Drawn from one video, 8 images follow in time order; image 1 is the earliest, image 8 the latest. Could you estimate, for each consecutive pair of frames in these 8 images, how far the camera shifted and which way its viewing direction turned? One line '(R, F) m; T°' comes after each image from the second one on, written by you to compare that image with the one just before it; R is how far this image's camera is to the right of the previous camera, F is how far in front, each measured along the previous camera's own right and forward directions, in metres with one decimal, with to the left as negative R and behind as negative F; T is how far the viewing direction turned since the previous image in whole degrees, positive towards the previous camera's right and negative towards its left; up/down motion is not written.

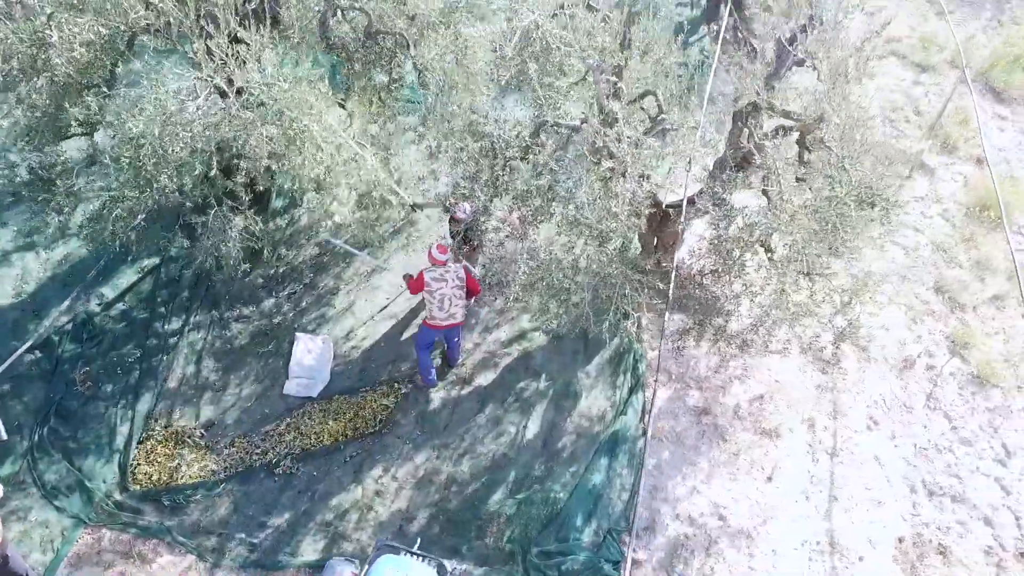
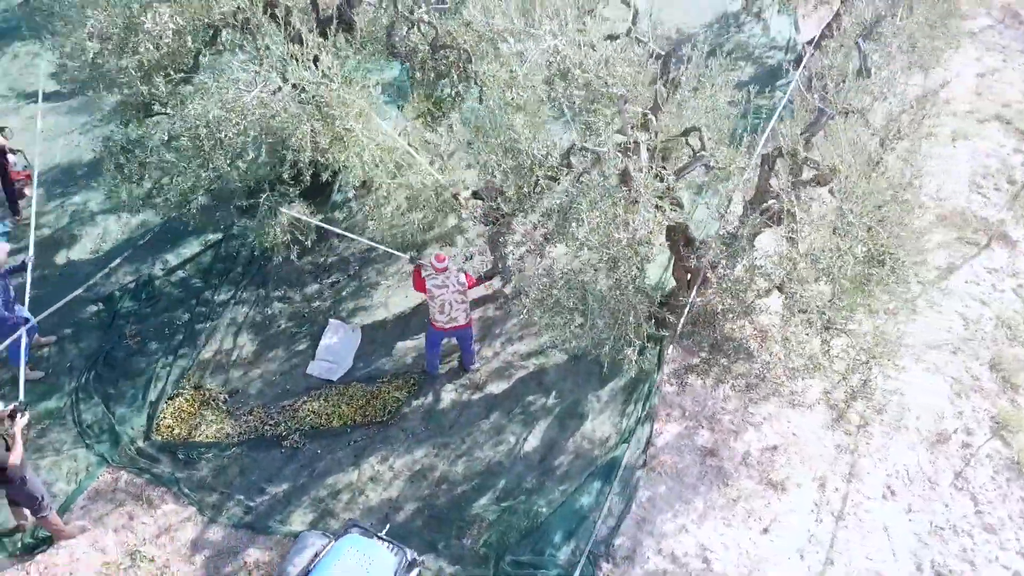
(+0.9, -0.2) m; -8°
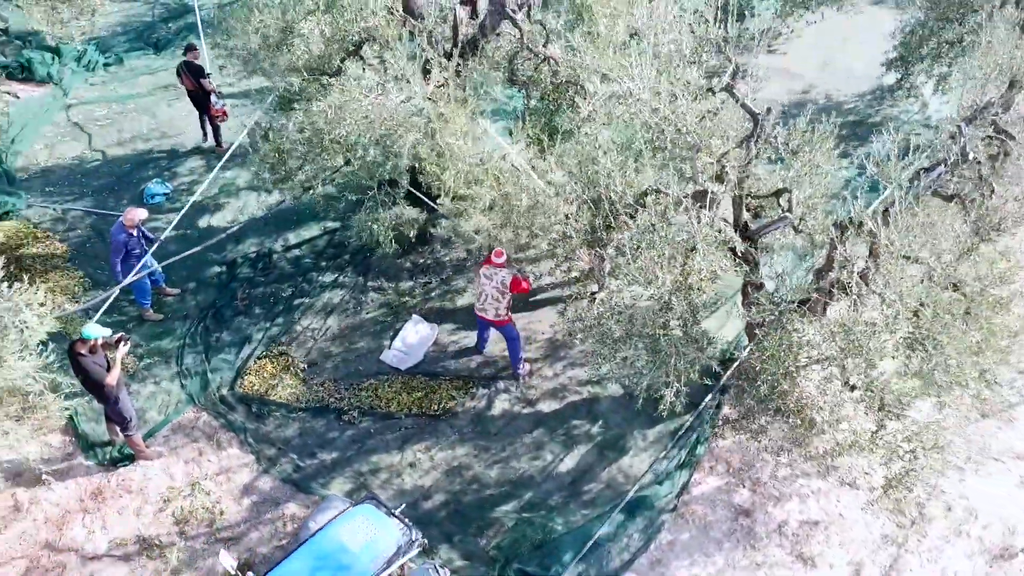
(+1.0, -0.3) m; -11°
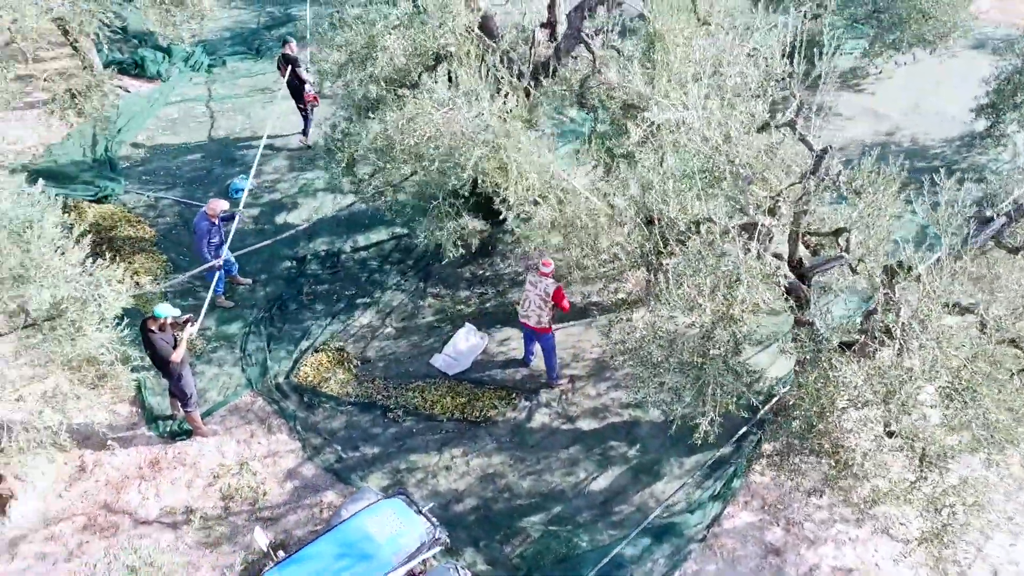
(+0.4, -0.2) m; -6°
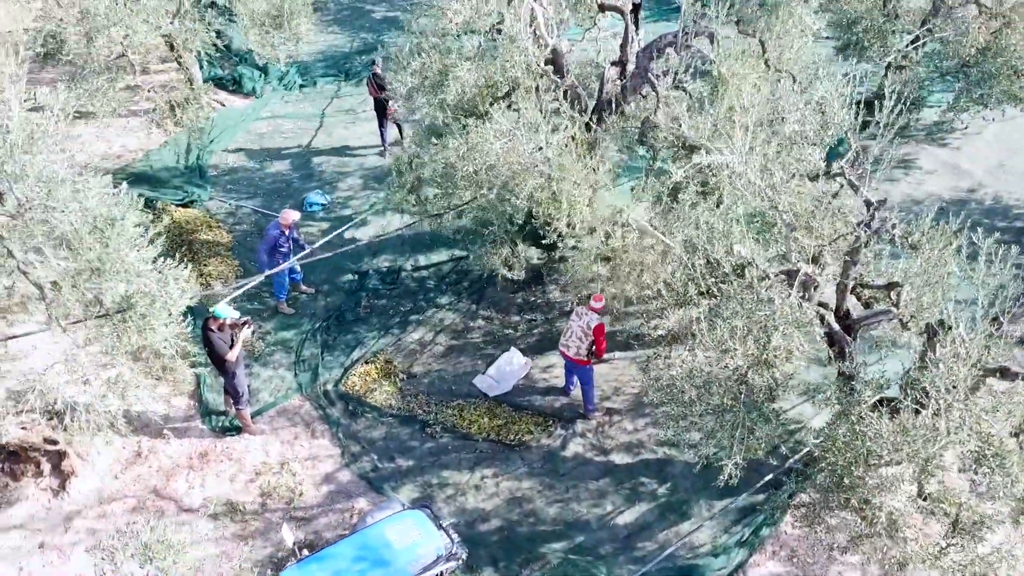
(+0.4, -0.2) m; -6°
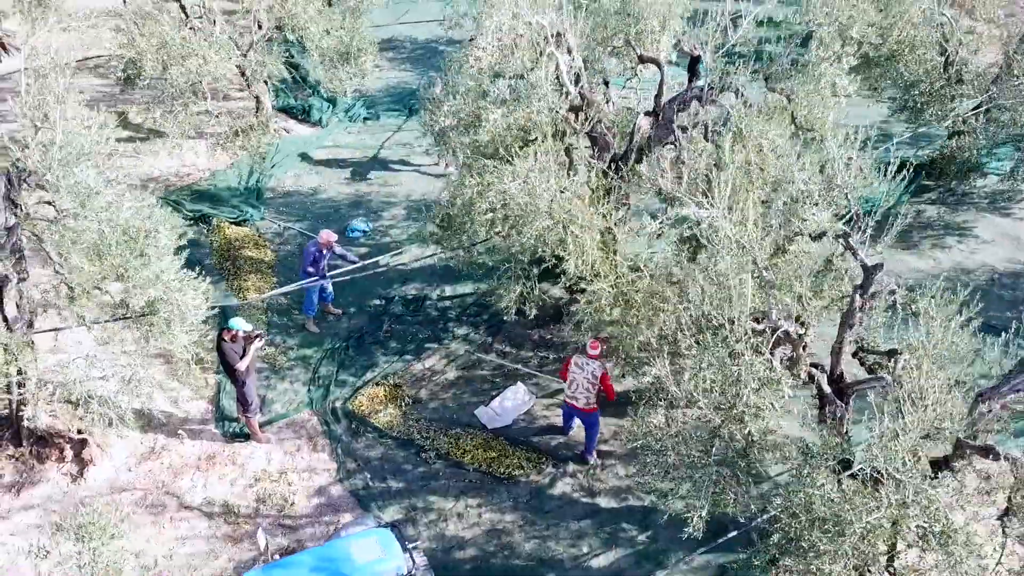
(+1.0, -0.2) m; -7°
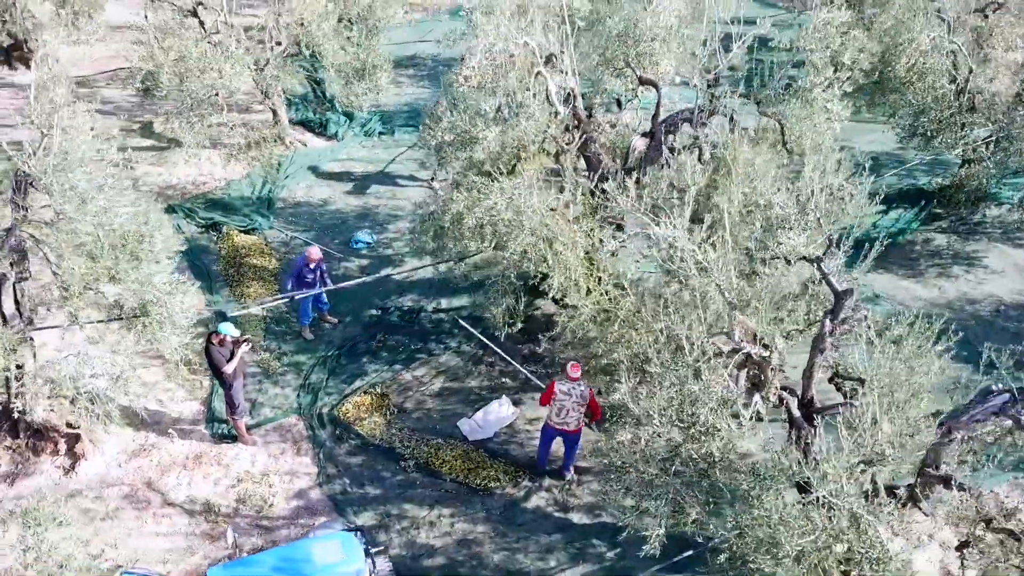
(+0.7, -0.1) m; -3°
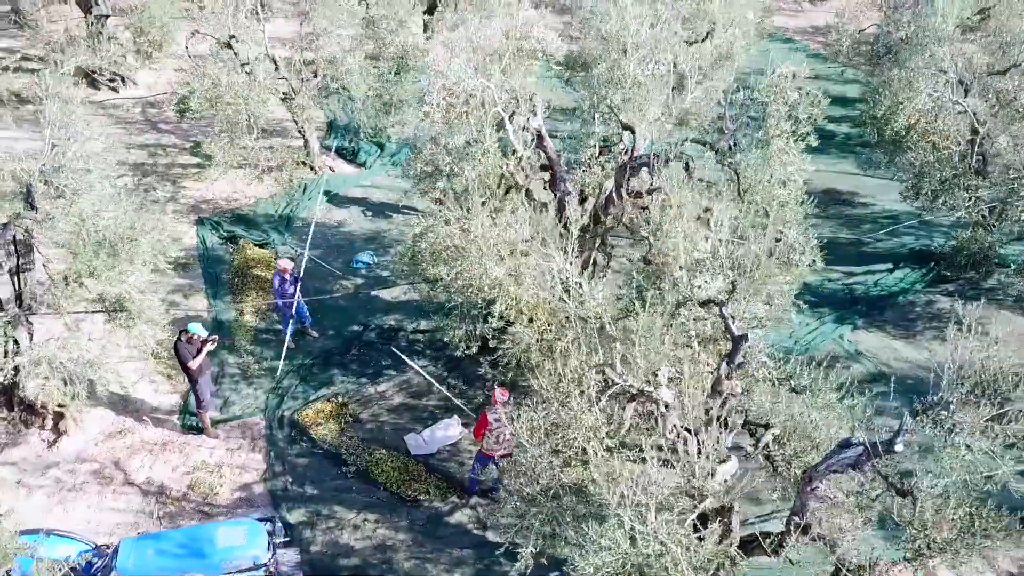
(+2.0, -0.4) m; -7°
